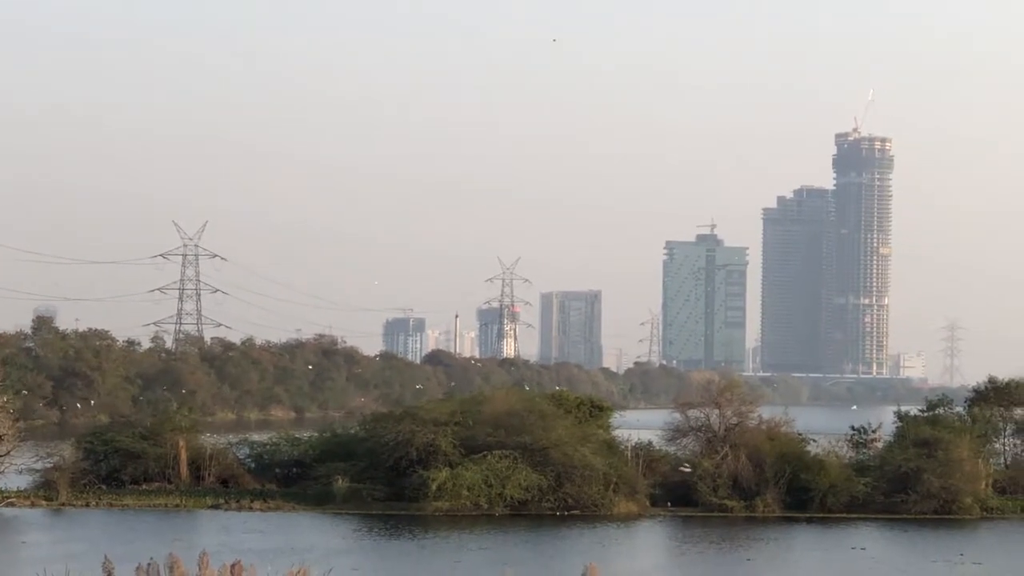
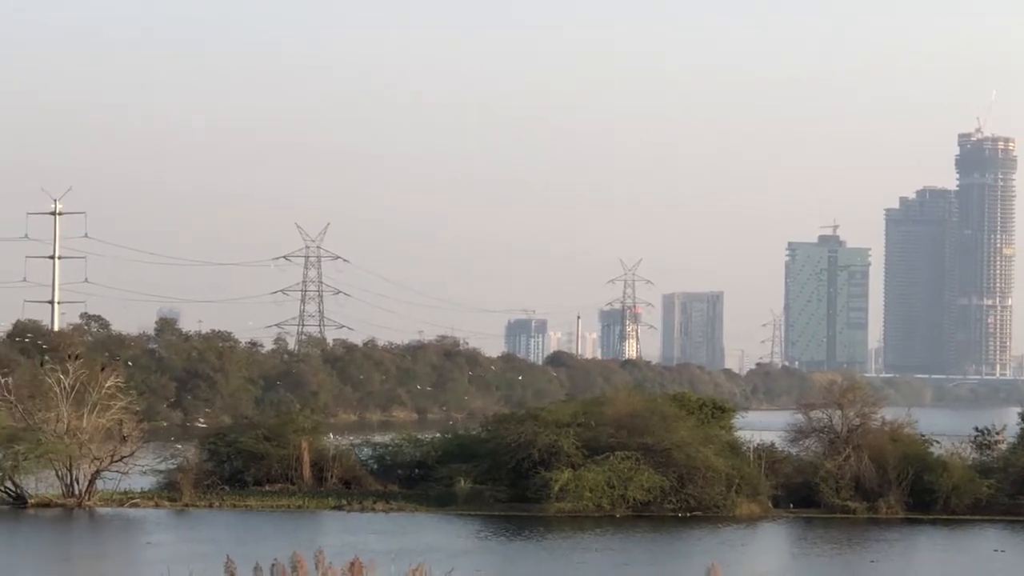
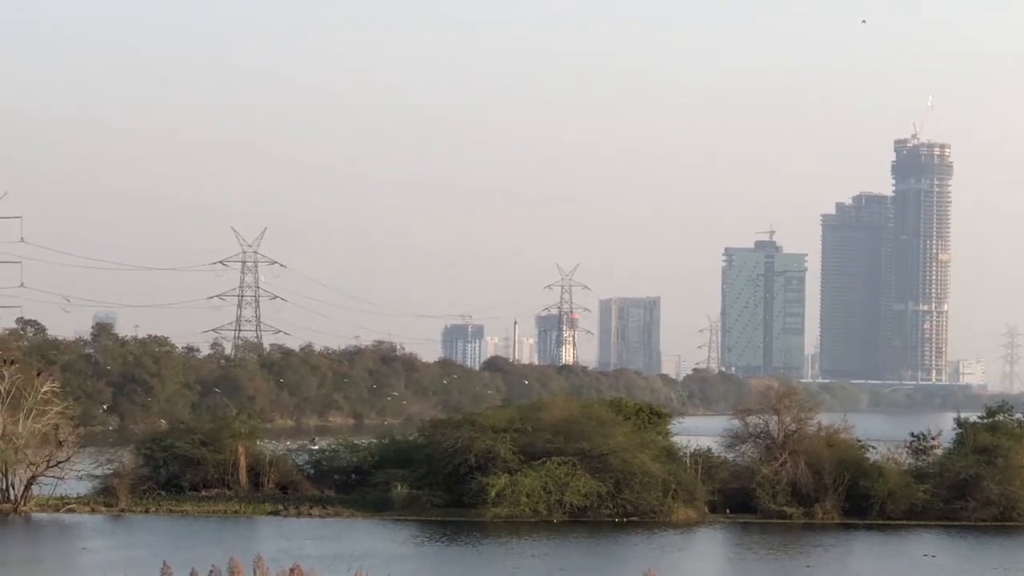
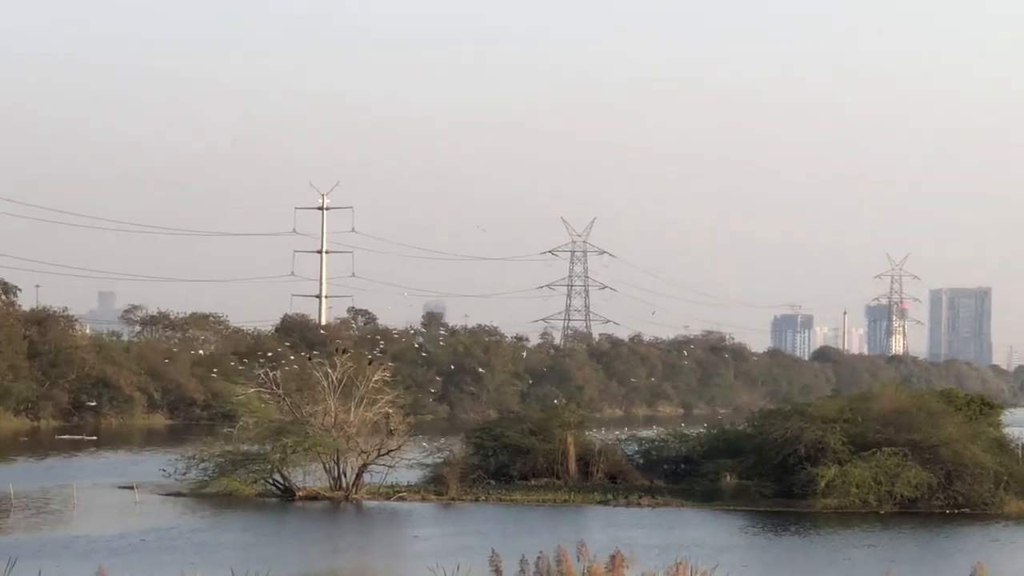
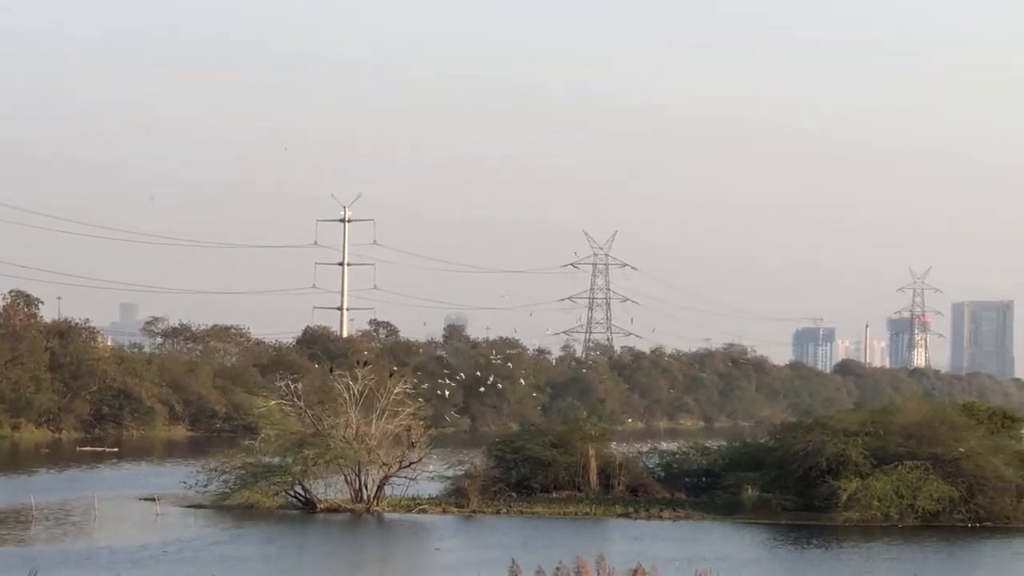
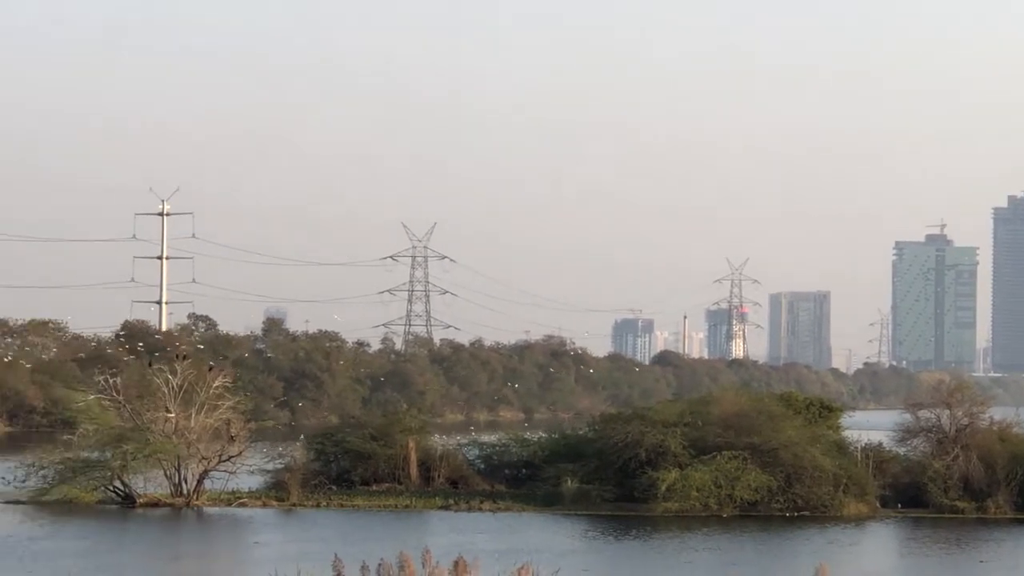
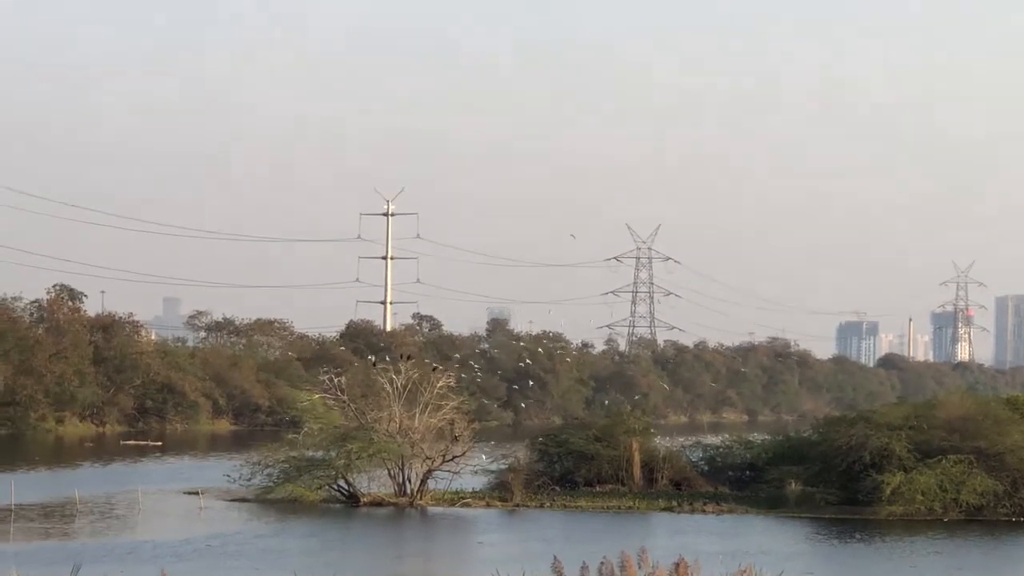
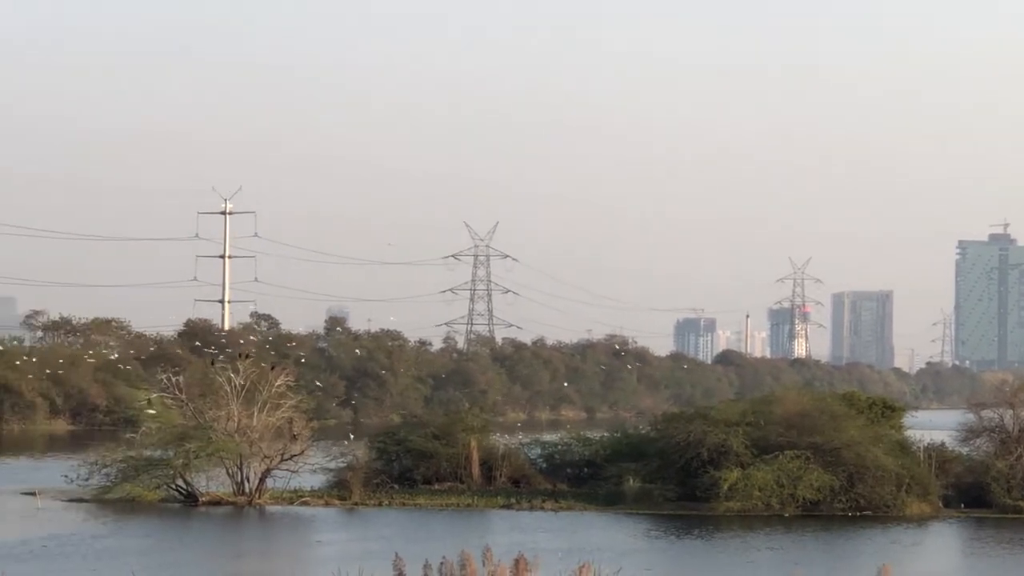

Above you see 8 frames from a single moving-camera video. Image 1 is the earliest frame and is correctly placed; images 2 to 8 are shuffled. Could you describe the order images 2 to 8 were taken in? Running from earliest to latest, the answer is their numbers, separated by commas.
3, 2, 6, 8, 4, 7, 5
